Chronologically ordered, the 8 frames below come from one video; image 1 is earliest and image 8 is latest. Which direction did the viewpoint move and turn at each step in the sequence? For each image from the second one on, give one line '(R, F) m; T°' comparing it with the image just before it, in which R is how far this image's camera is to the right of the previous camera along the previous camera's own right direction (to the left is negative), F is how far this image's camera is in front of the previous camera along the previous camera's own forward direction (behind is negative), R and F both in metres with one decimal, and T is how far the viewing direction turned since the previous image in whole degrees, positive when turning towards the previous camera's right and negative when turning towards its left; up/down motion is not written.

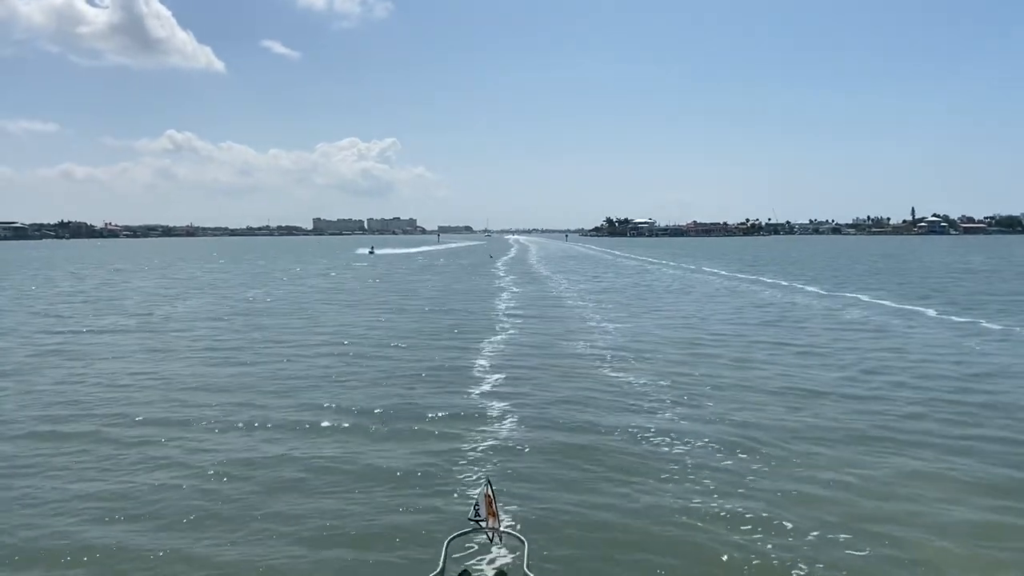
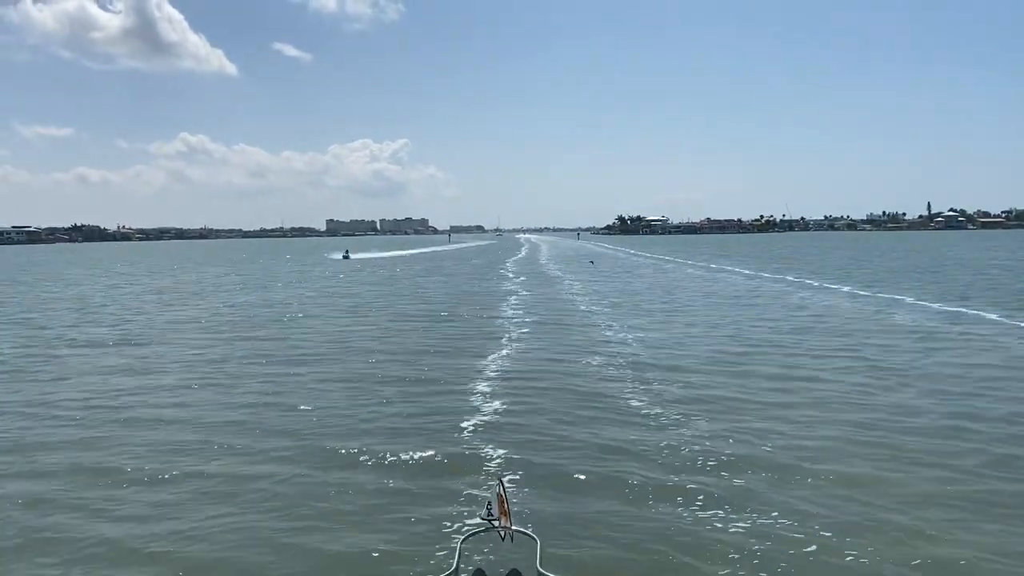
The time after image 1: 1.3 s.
(+0.2, +2.3) m; -1°
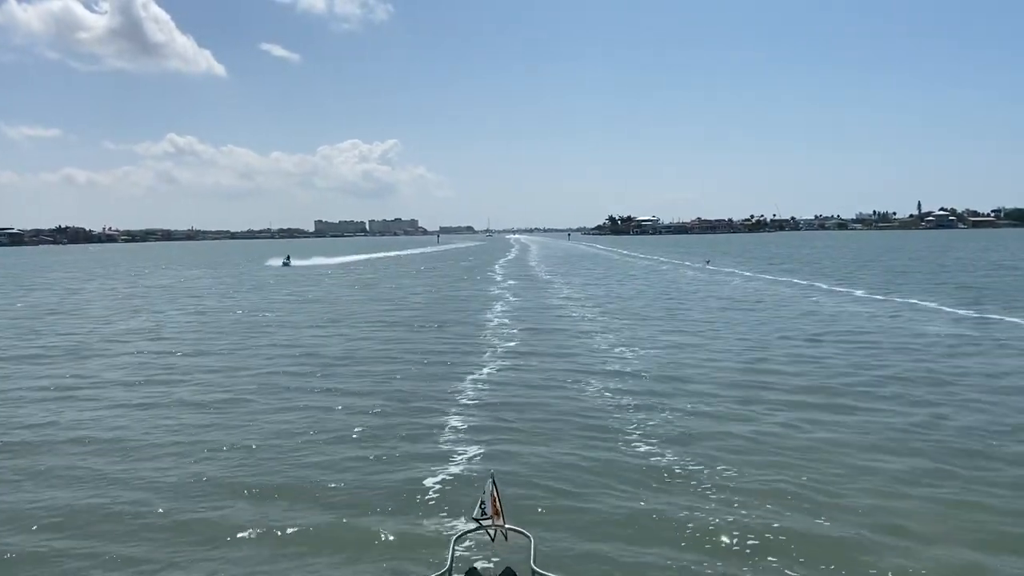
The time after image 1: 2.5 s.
(+0.2, +2.2) m; +1°
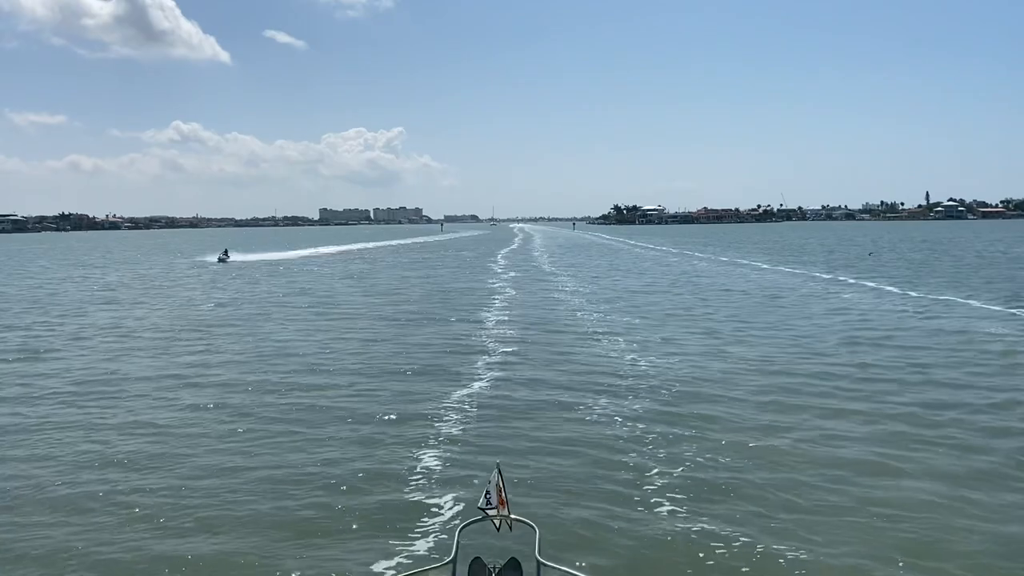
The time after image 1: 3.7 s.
(+0.1, +1.9) m; 0°
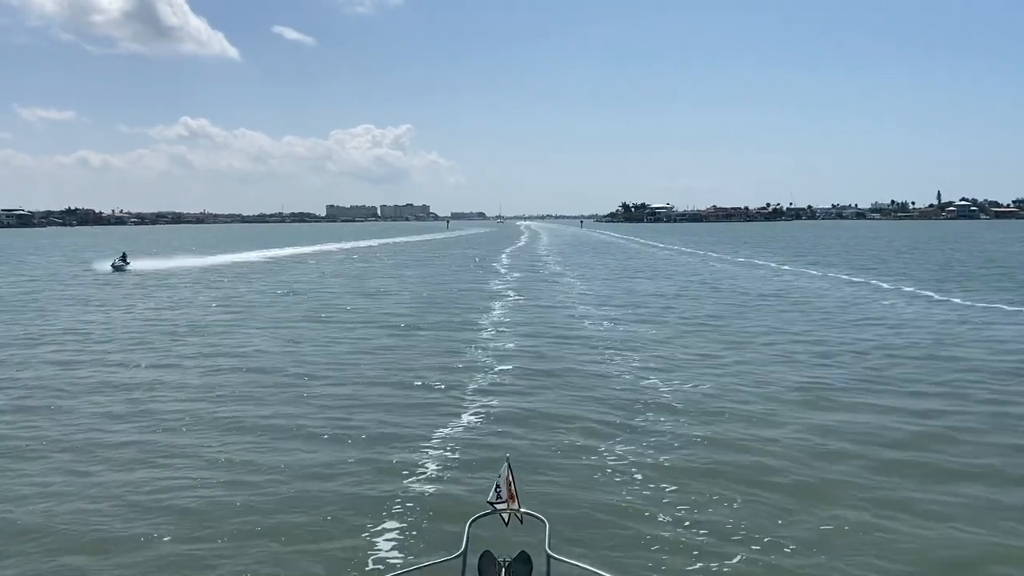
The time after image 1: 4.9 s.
(+0.1, +2.0) m; -1°
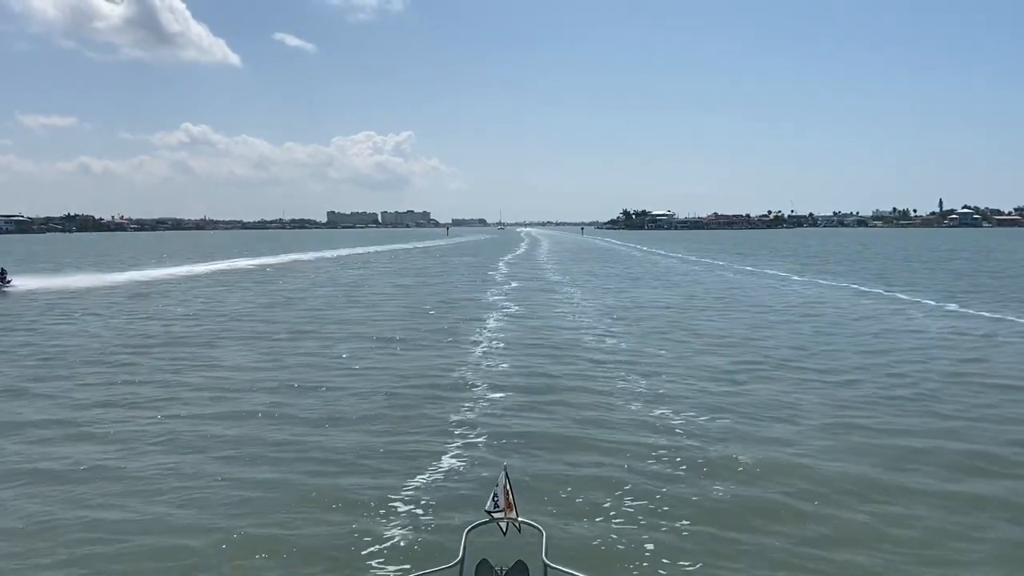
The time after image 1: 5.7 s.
(+0.1, +1.4) m; 0°
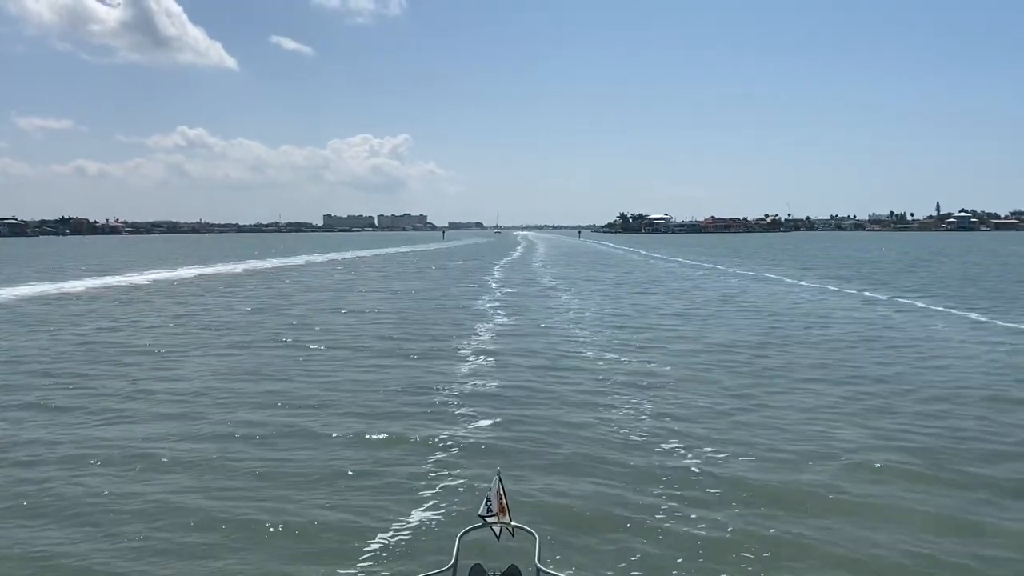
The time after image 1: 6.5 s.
(+0.1, +1.5) m; 0°
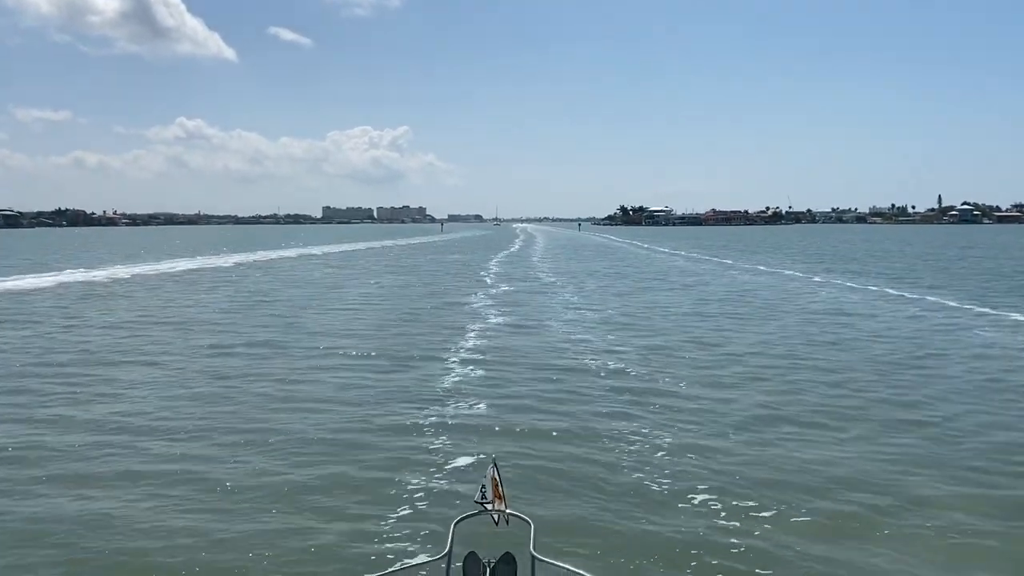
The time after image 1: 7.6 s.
(+0.1, +1.9) m; 0°
